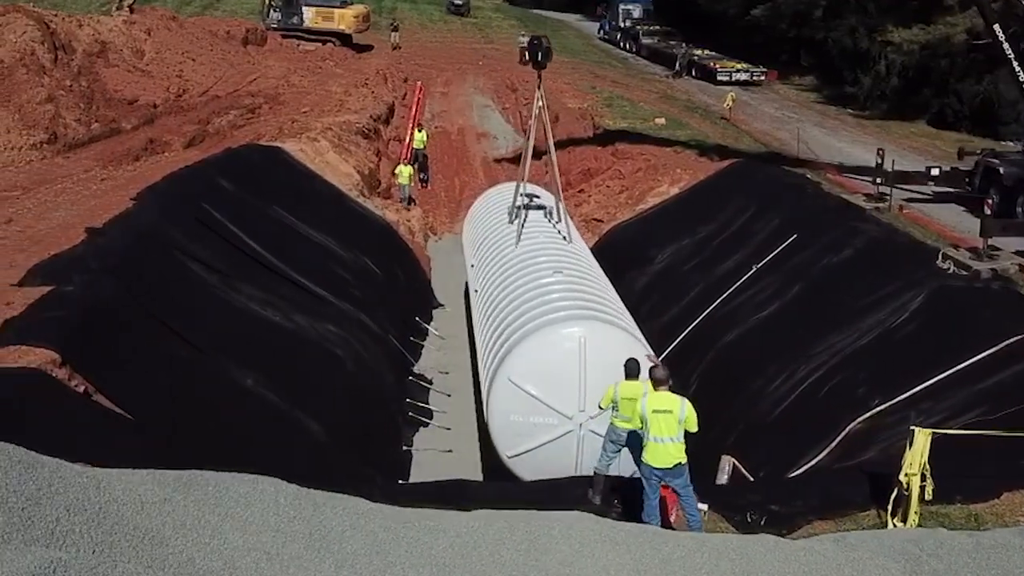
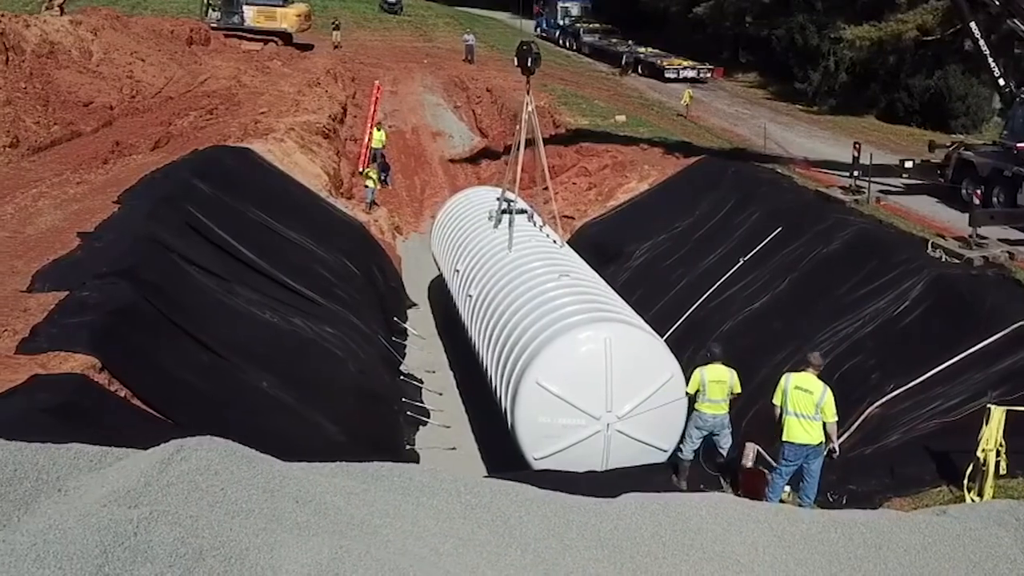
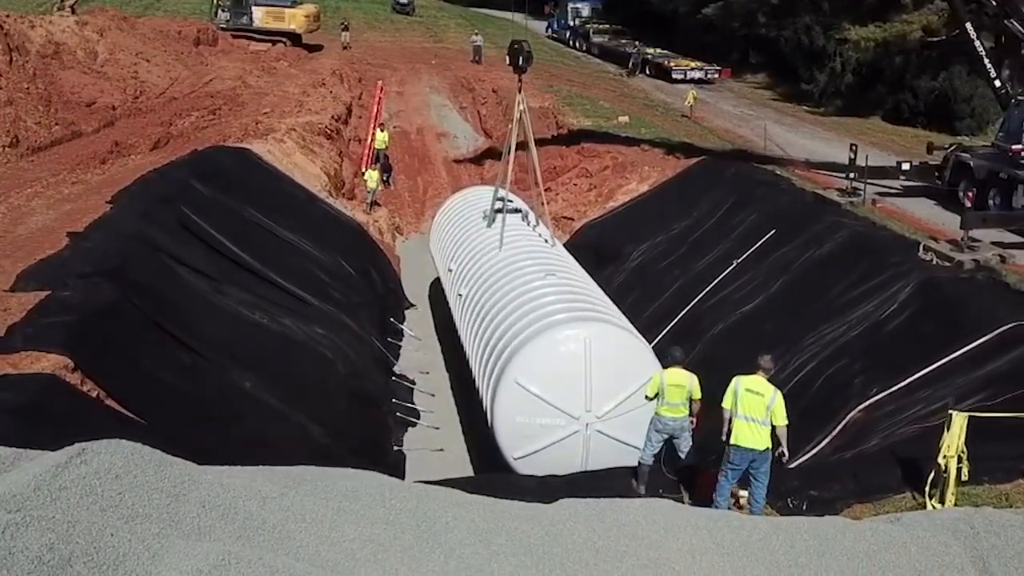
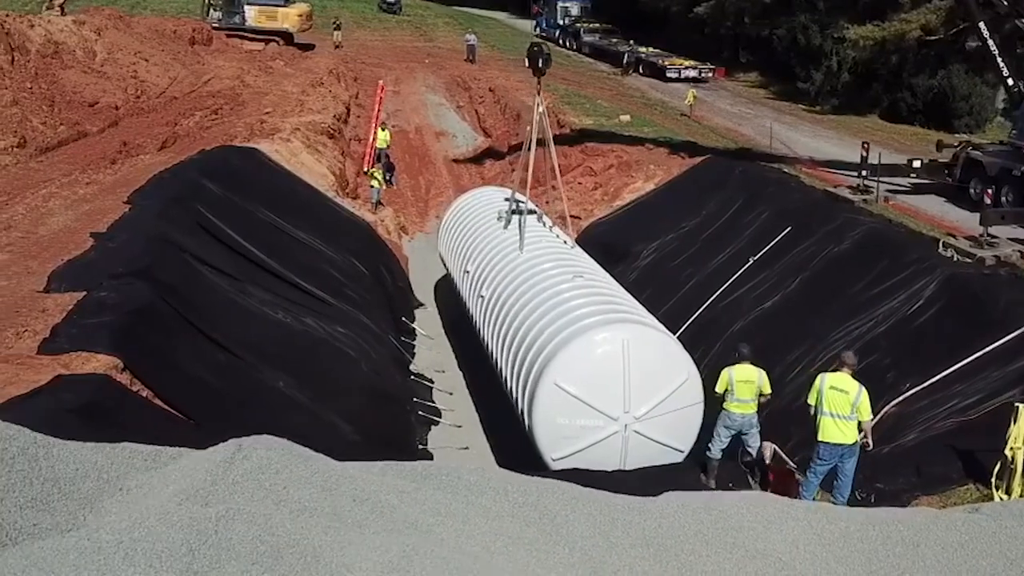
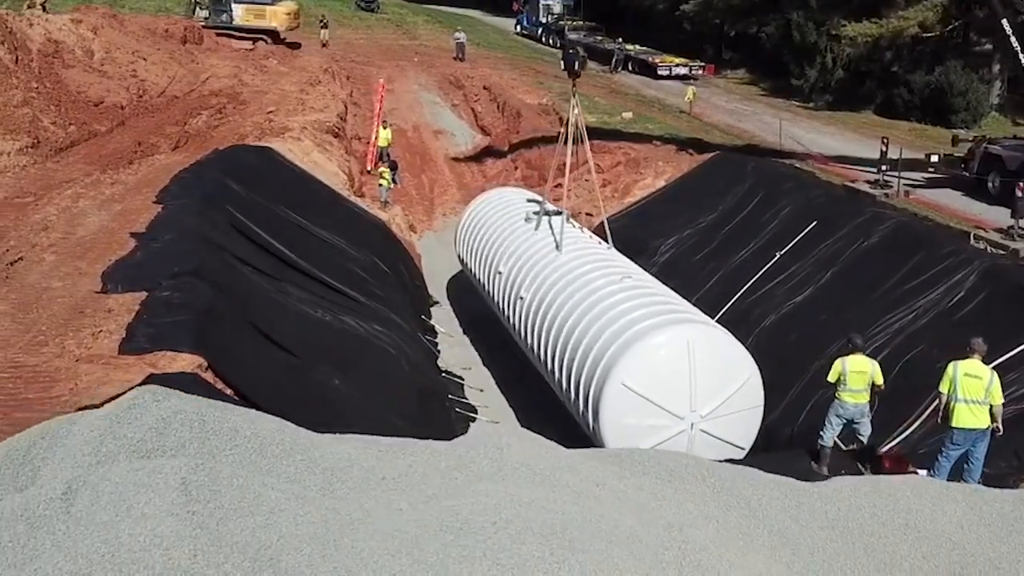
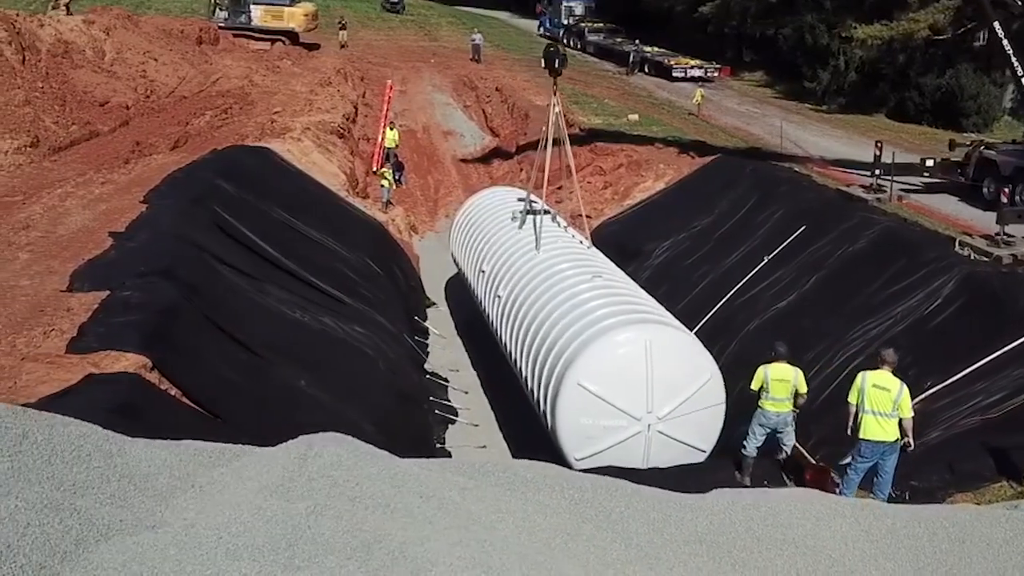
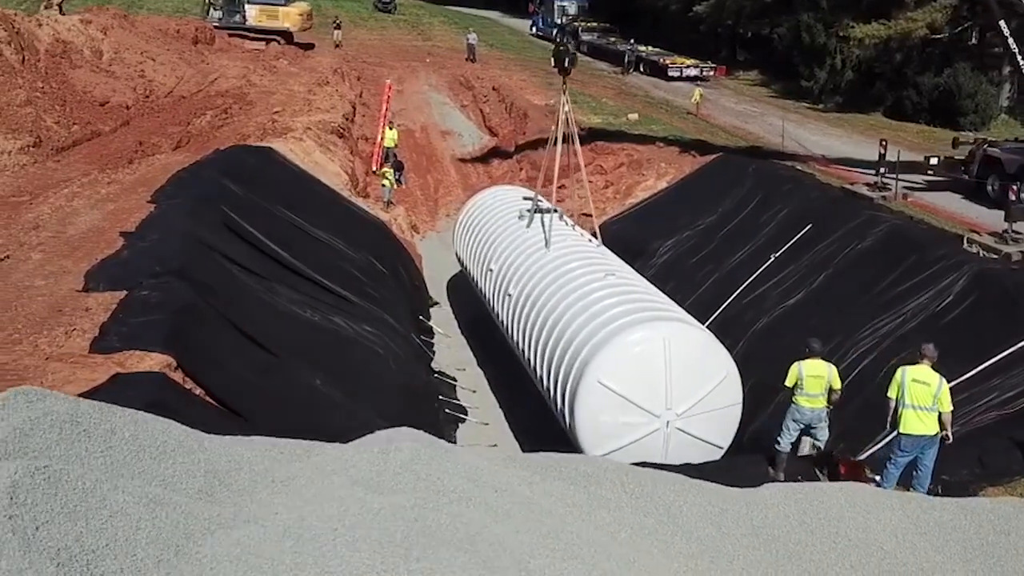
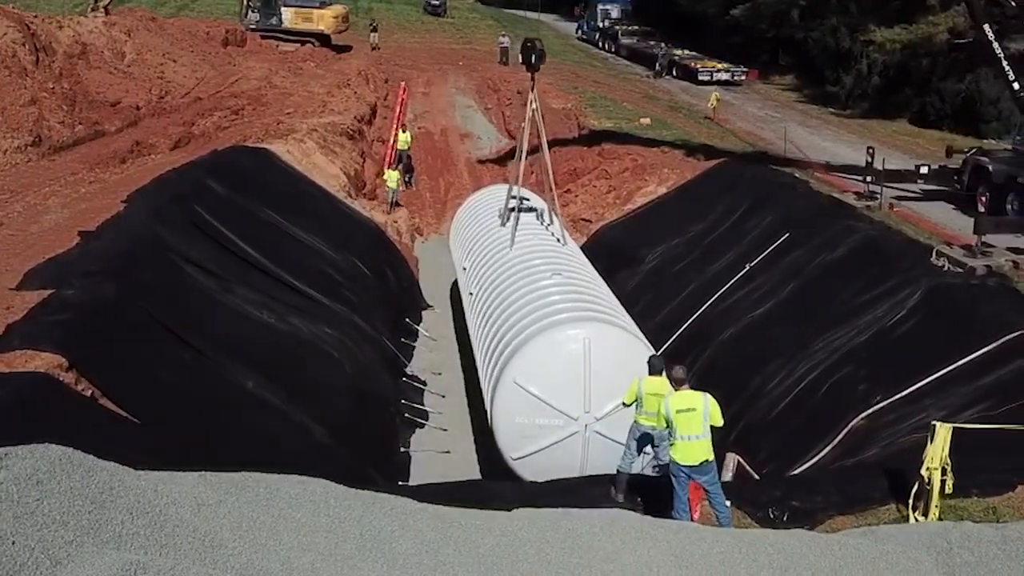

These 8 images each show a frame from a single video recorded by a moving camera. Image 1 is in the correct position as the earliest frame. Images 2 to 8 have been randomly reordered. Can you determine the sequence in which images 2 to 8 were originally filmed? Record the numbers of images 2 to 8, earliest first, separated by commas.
8, 3, 2, 4, 6, 7, 5
